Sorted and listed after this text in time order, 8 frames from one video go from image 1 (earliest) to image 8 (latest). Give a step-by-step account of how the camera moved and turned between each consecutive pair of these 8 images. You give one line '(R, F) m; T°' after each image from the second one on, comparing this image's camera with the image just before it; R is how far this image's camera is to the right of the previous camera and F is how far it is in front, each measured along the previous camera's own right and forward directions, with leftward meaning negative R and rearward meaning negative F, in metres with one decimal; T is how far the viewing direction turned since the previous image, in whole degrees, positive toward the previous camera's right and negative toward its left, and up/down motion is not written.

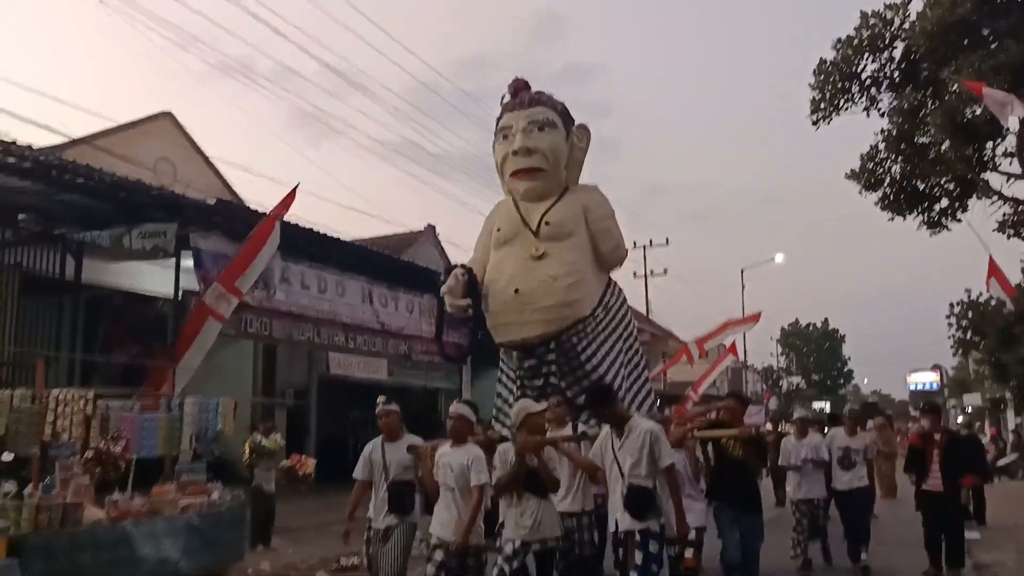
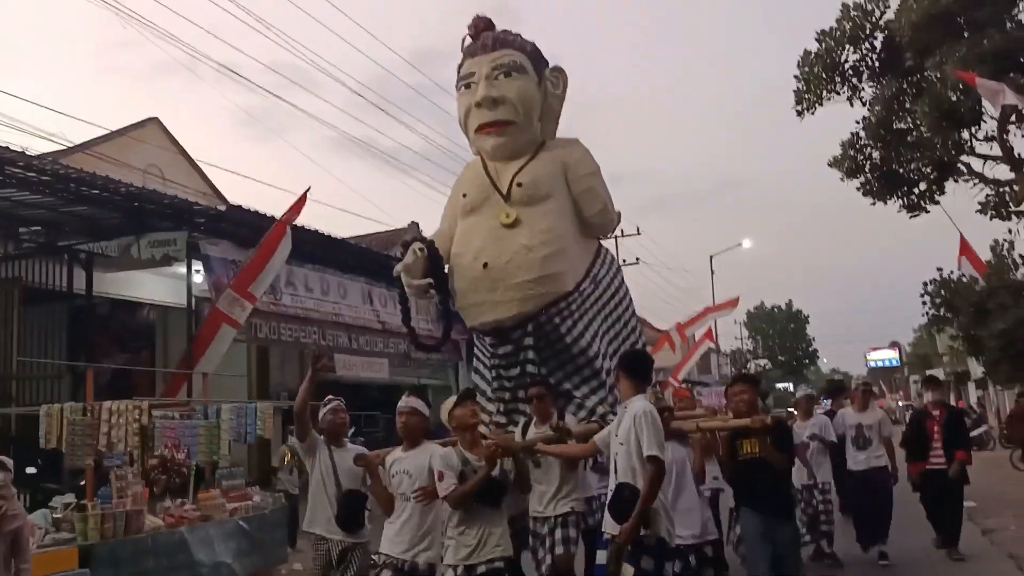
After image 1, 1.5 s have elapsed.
(-0.5, -0.2) m; +3°
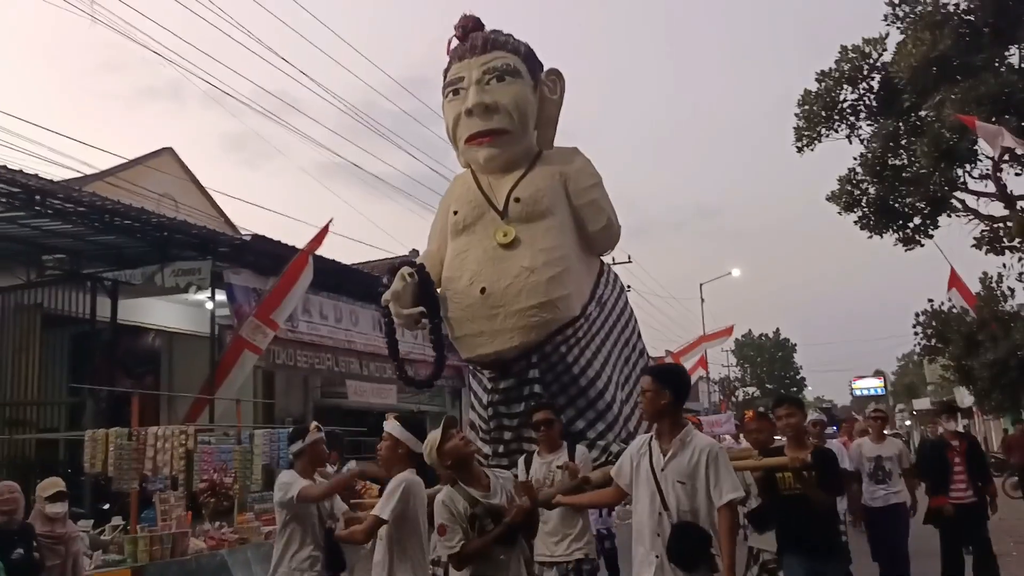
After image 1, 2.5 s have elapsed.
(-0.3, -0.3) m; +1°
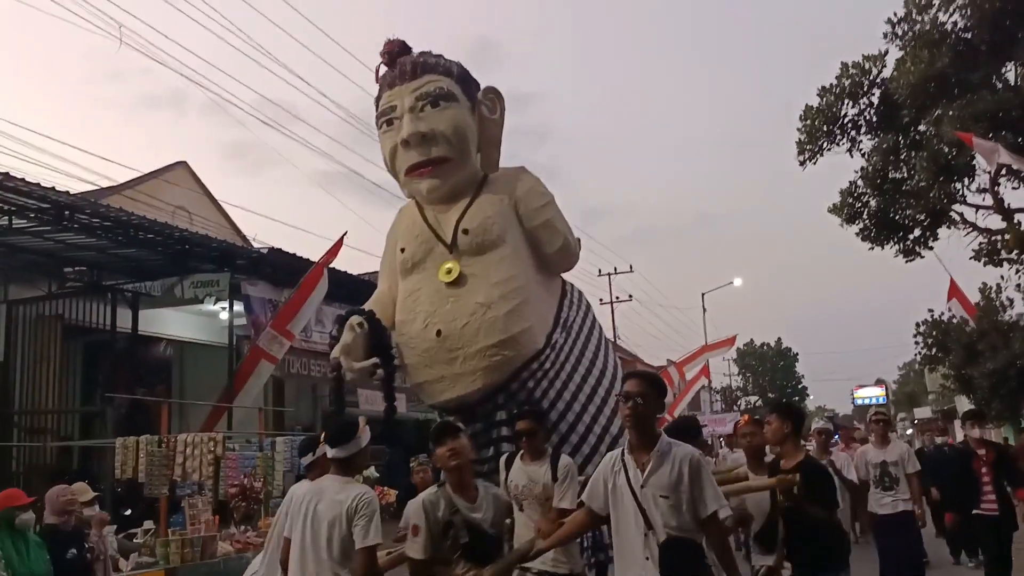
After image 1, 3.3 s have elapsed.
(-0.1, -0.2) m; 0°
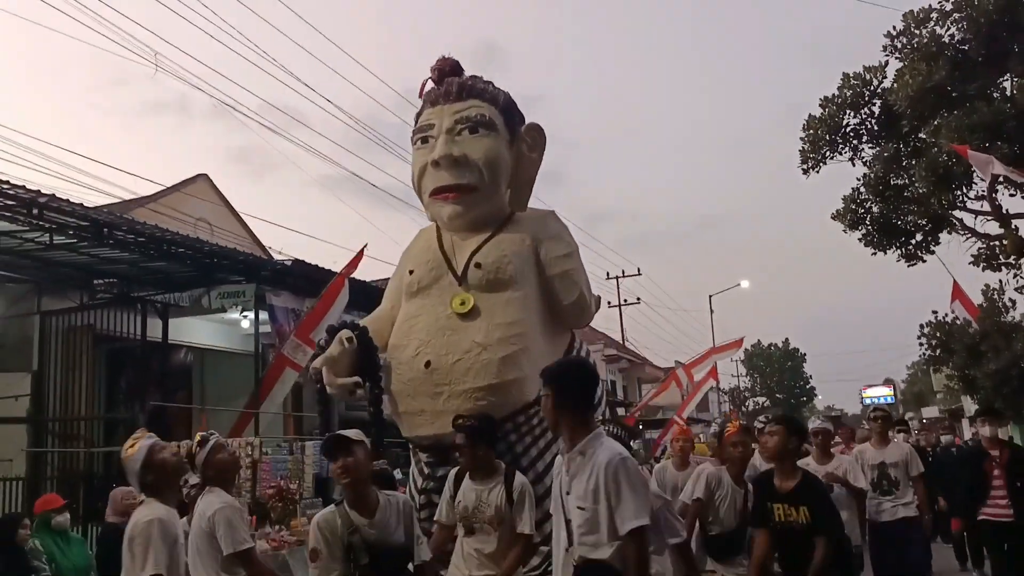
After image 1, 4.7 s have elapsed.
(-0.1, -0.4) m; 0°
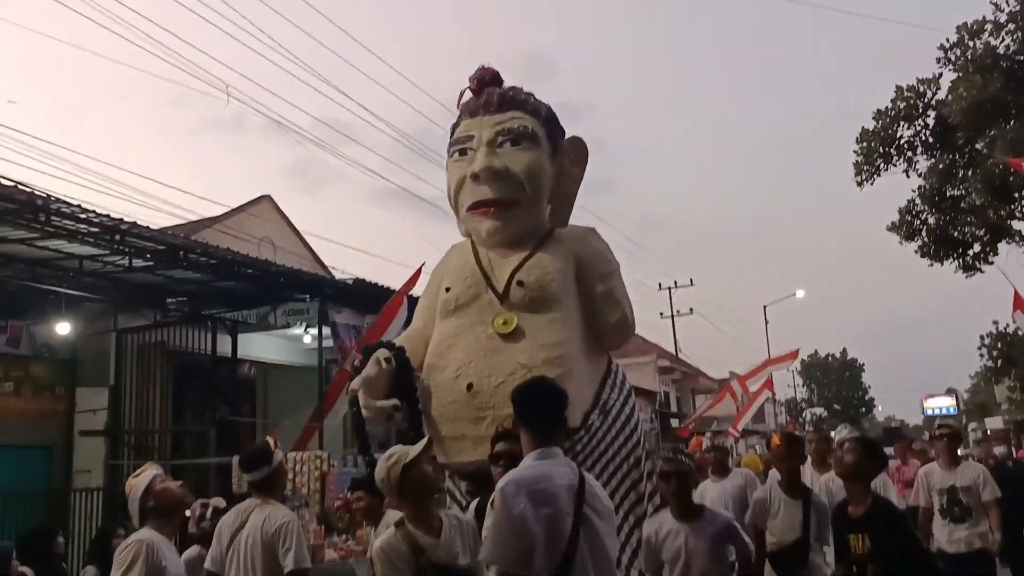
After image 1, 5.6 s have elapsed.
(0.0, -0.2) m; -3°
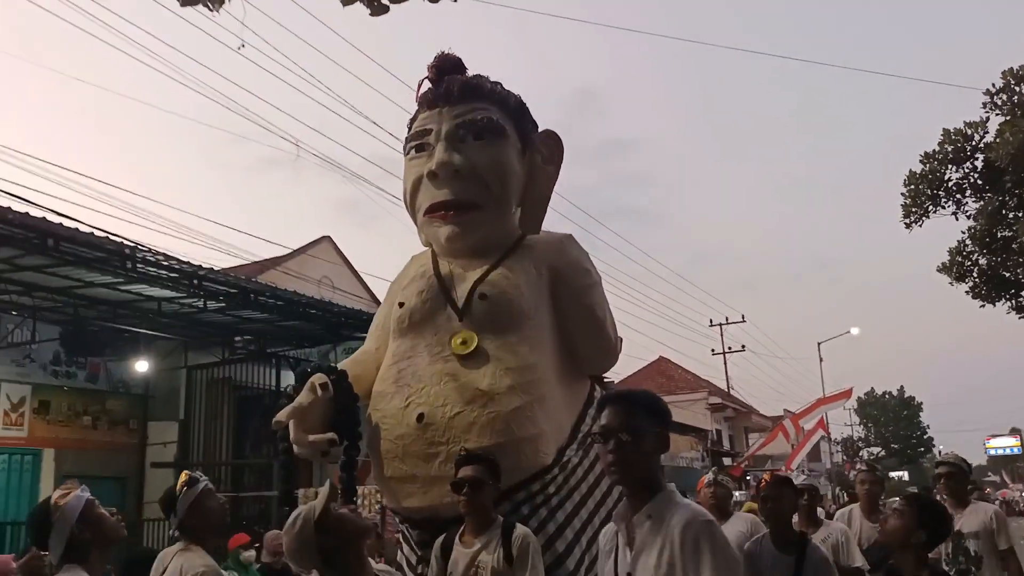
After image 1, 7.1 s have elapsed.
(0.0, -0.4) m; -3°
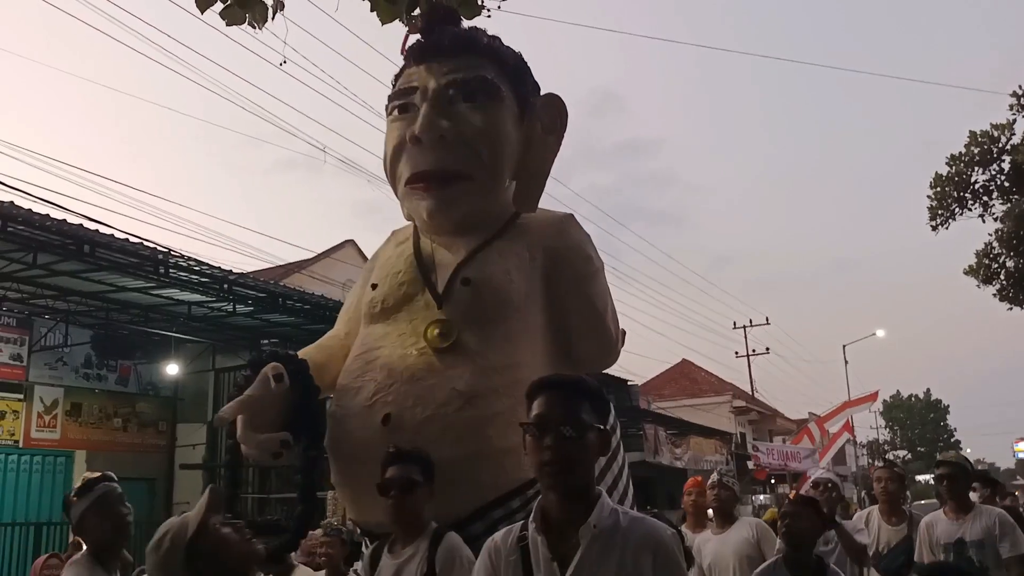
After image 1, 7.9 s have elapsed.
(0.0, -0.1) m; -1°
